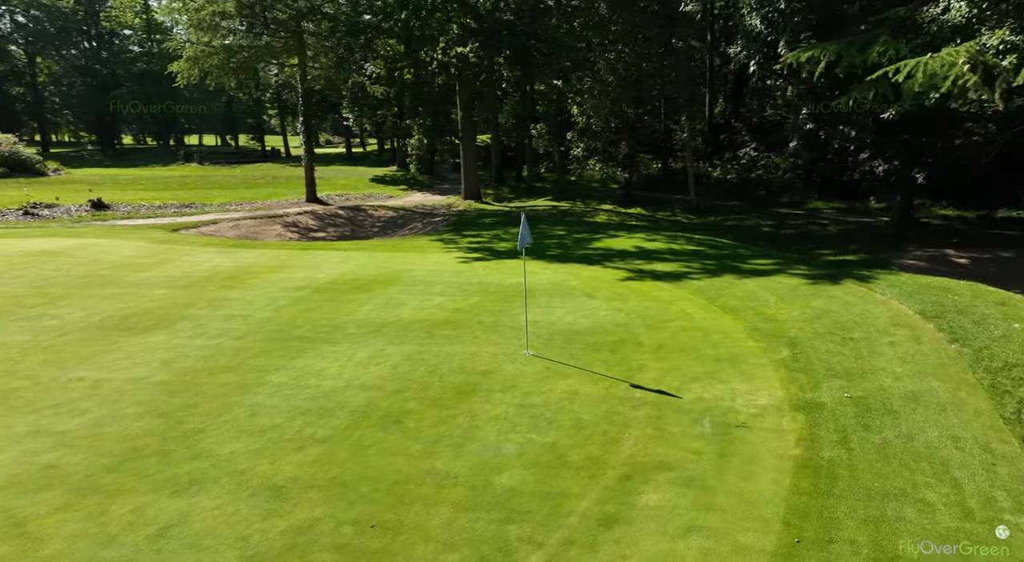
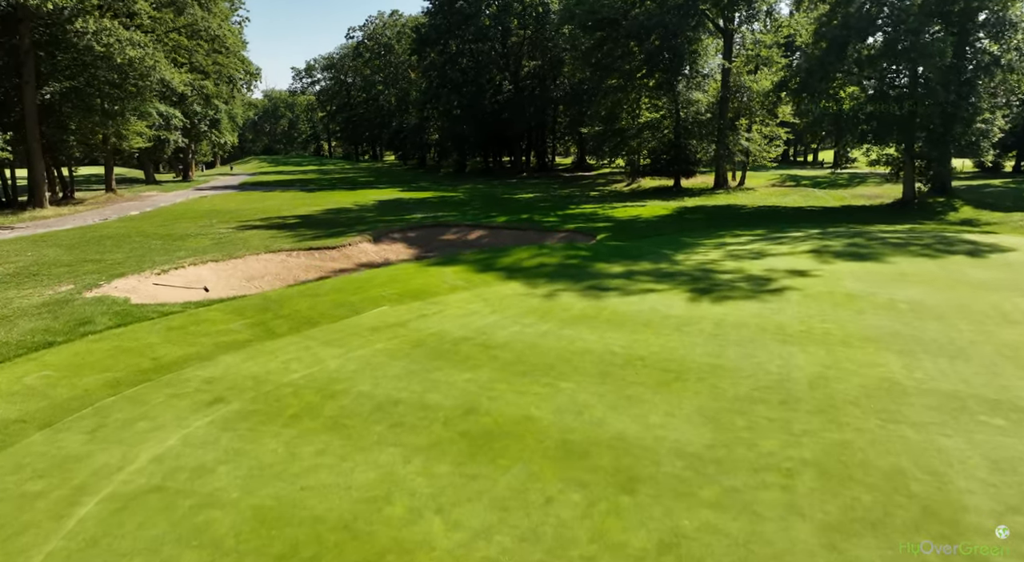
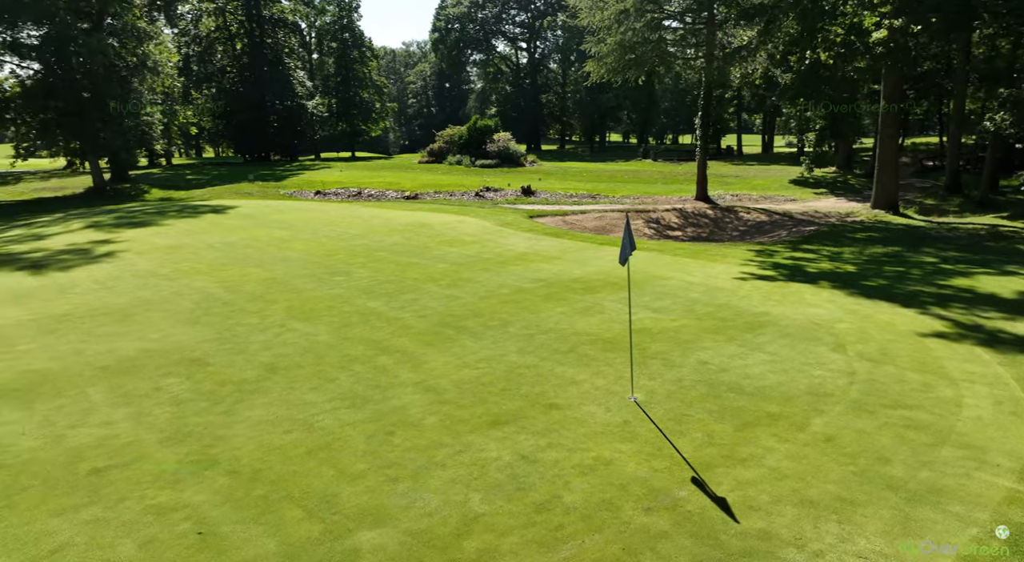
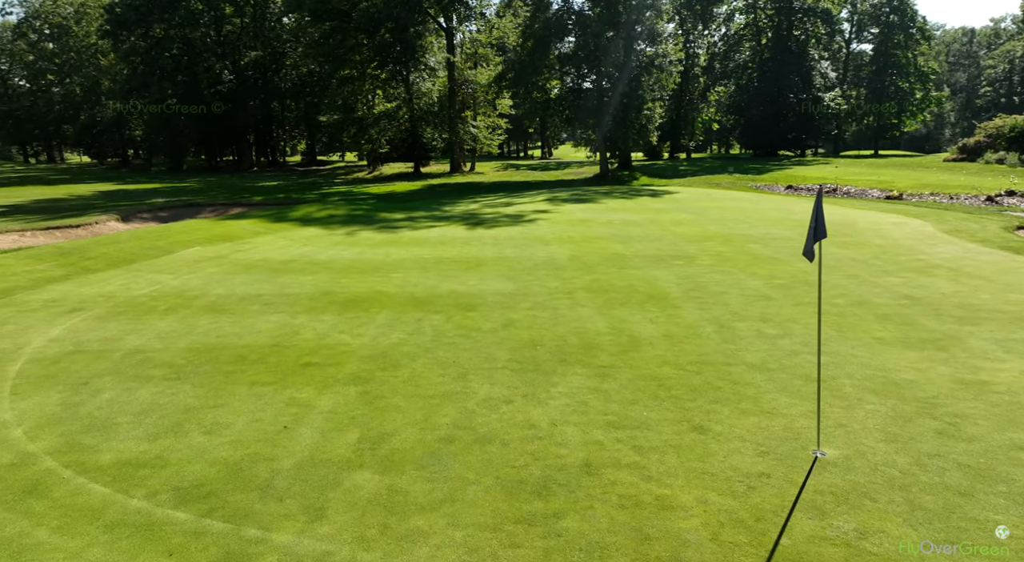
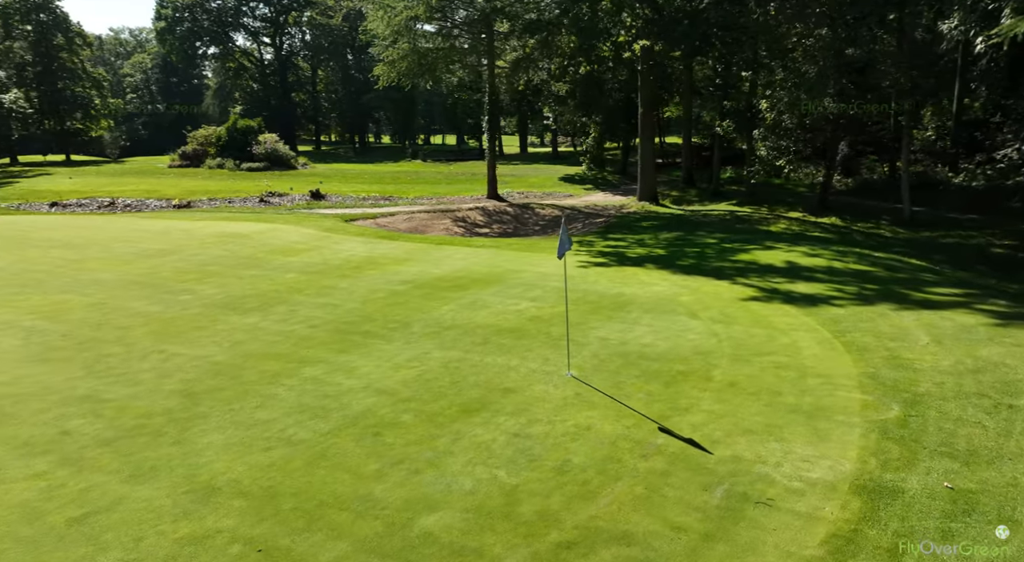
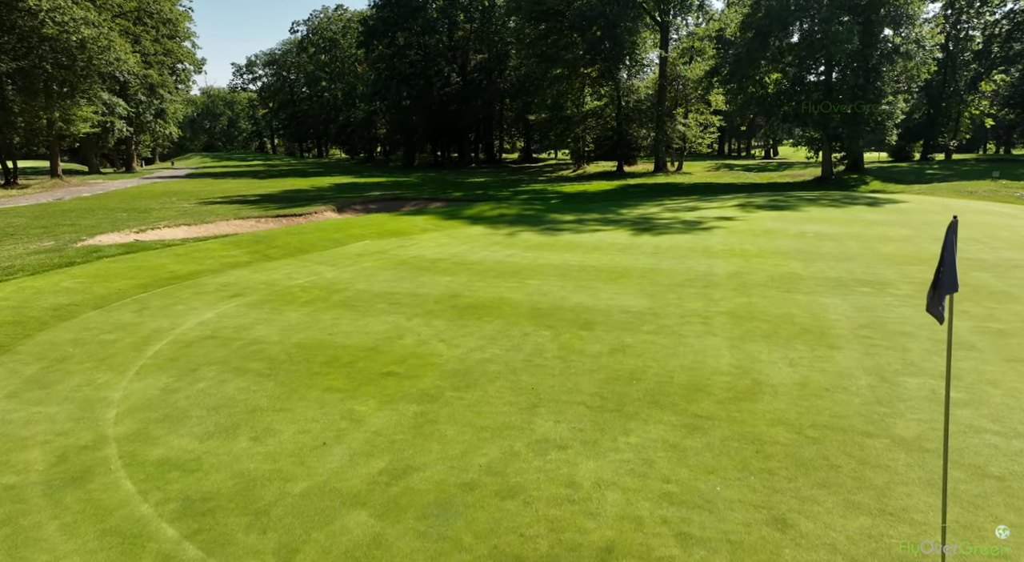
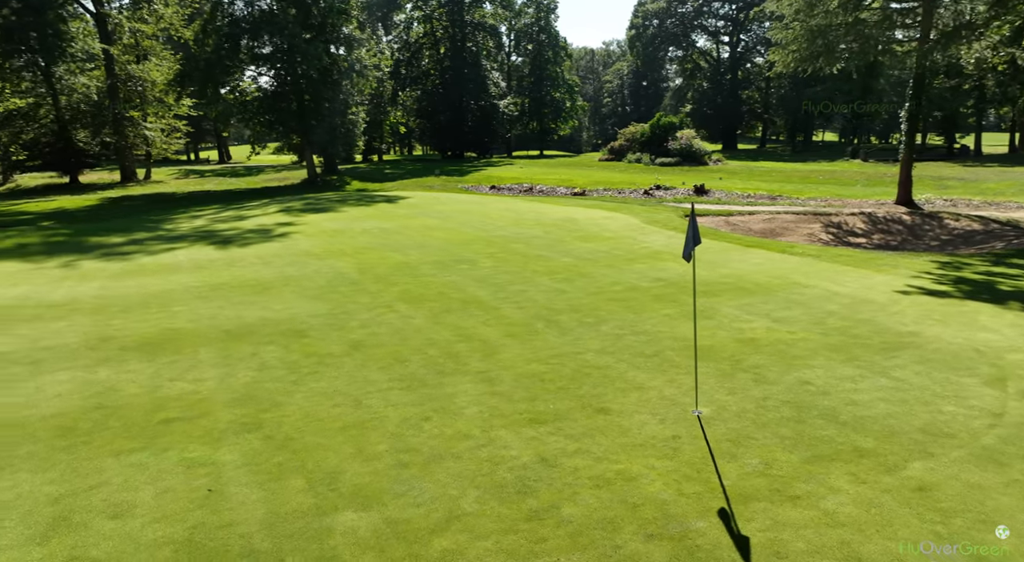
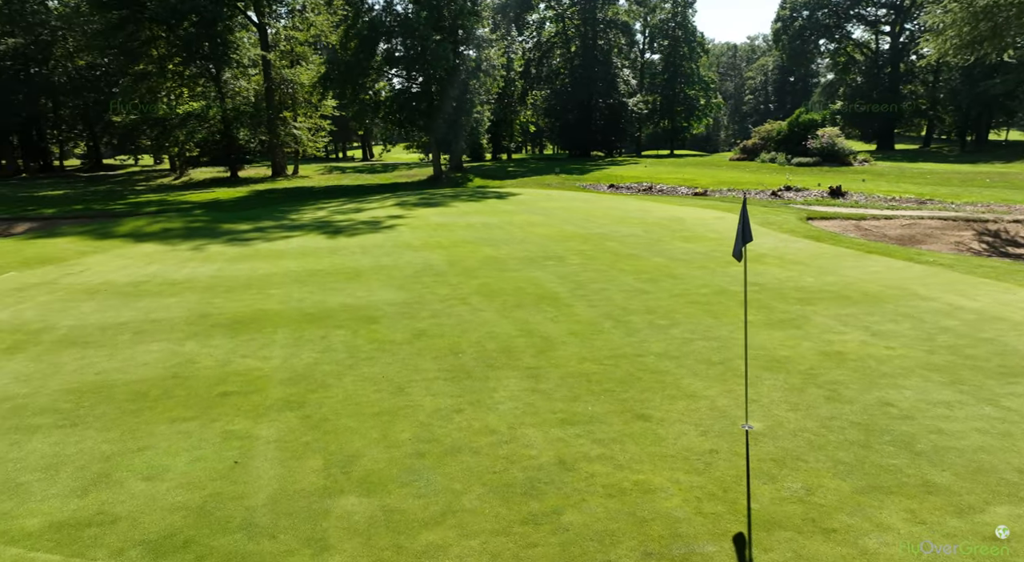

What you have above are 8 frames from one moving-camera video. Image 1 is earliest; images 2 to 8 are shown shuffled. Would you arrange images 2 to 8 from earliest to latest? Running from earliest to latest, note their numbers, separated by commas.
5, 3, 7, 8, 4, 6, 2
